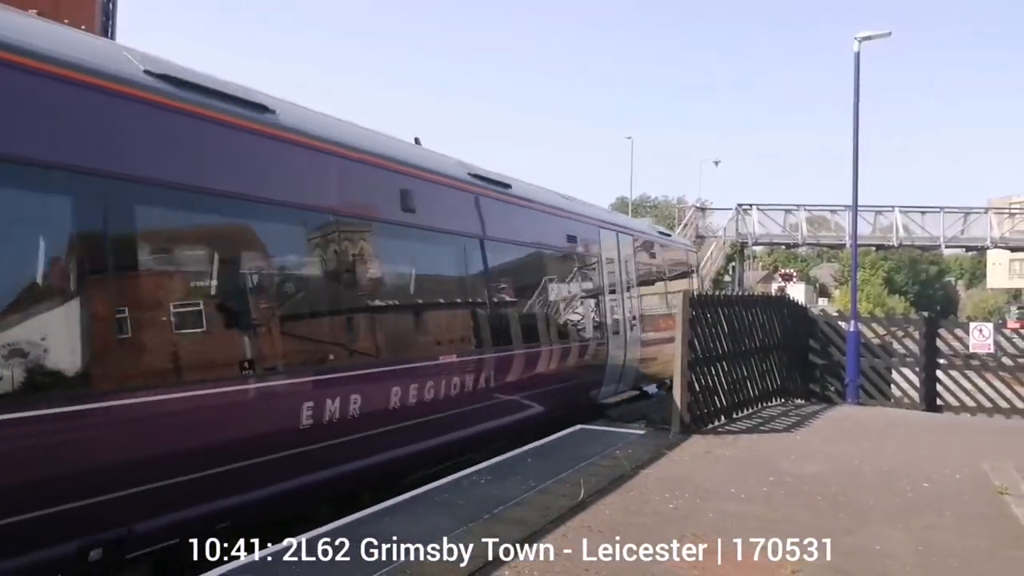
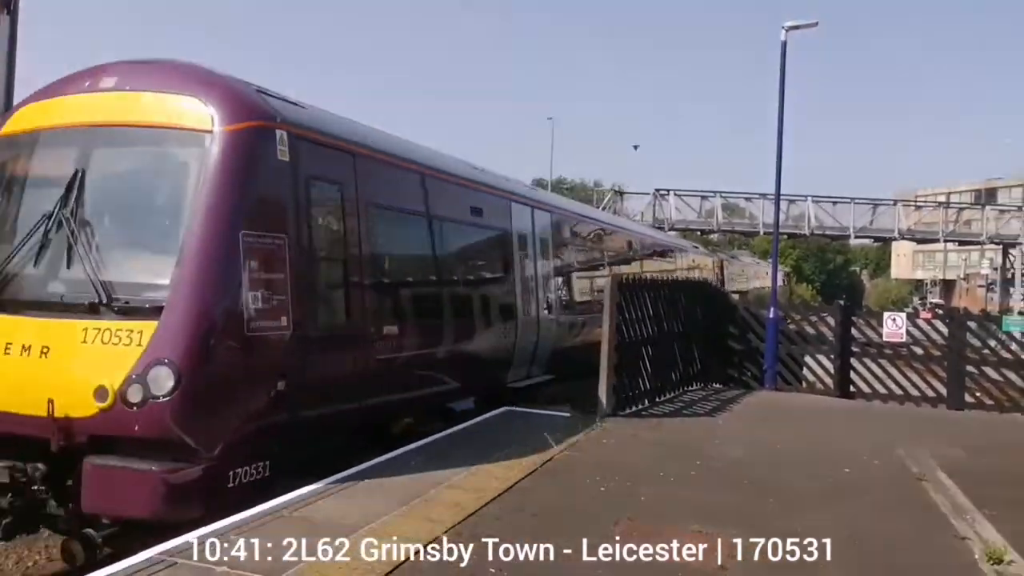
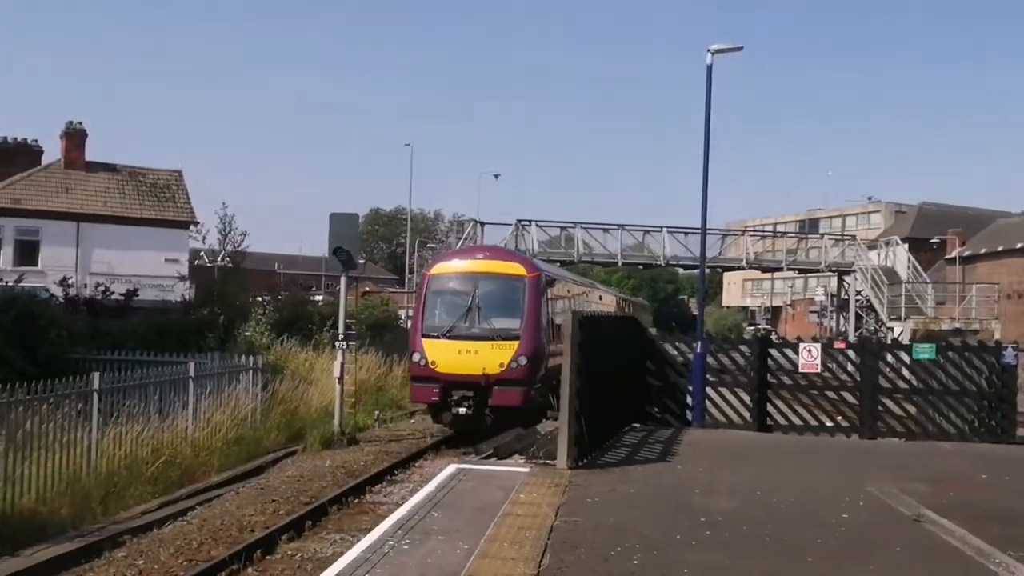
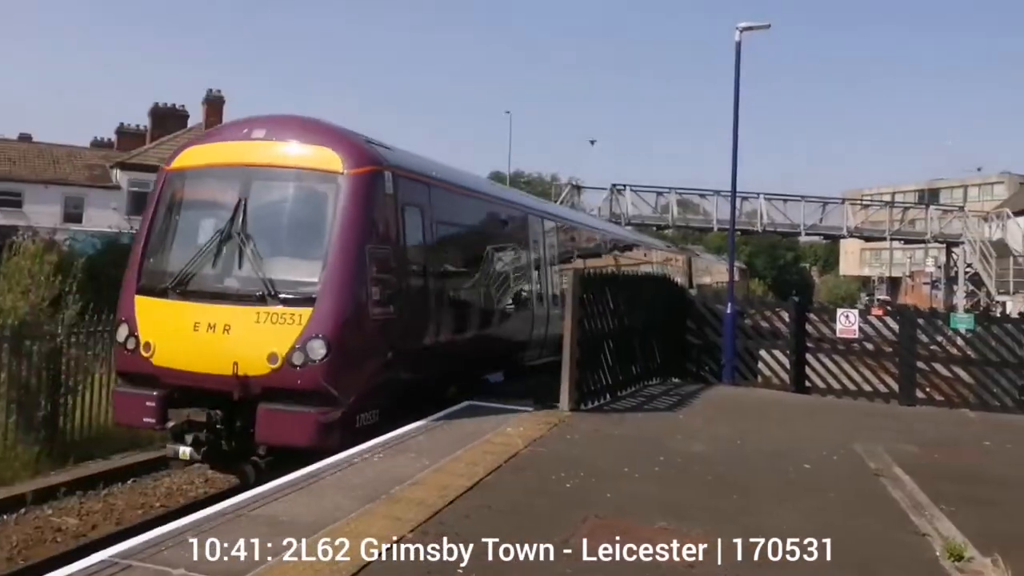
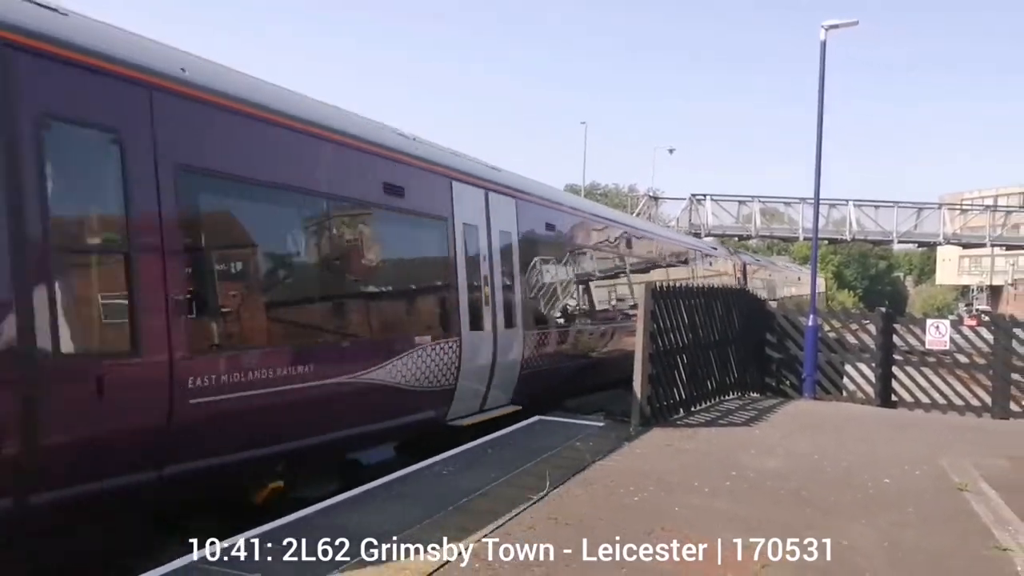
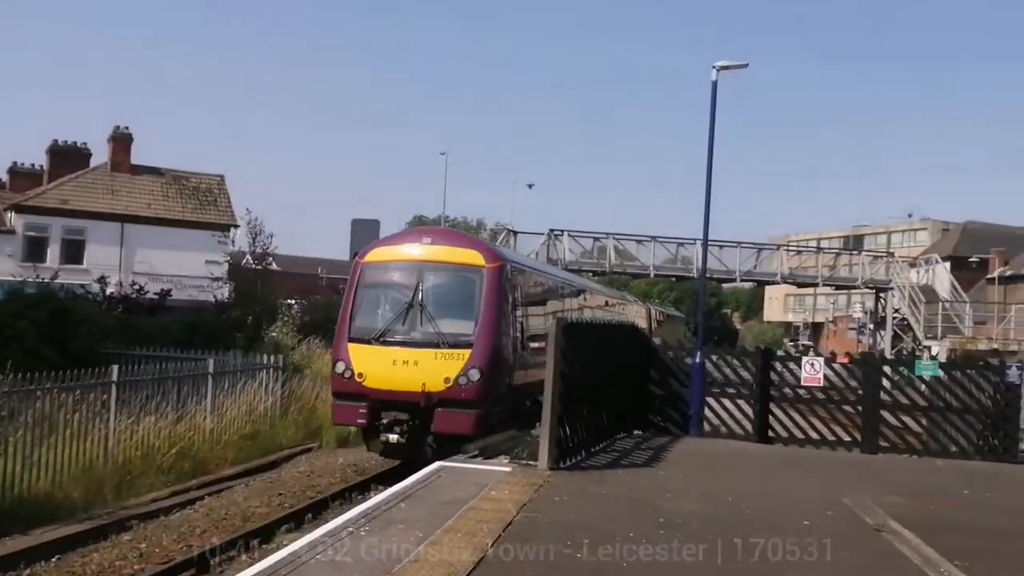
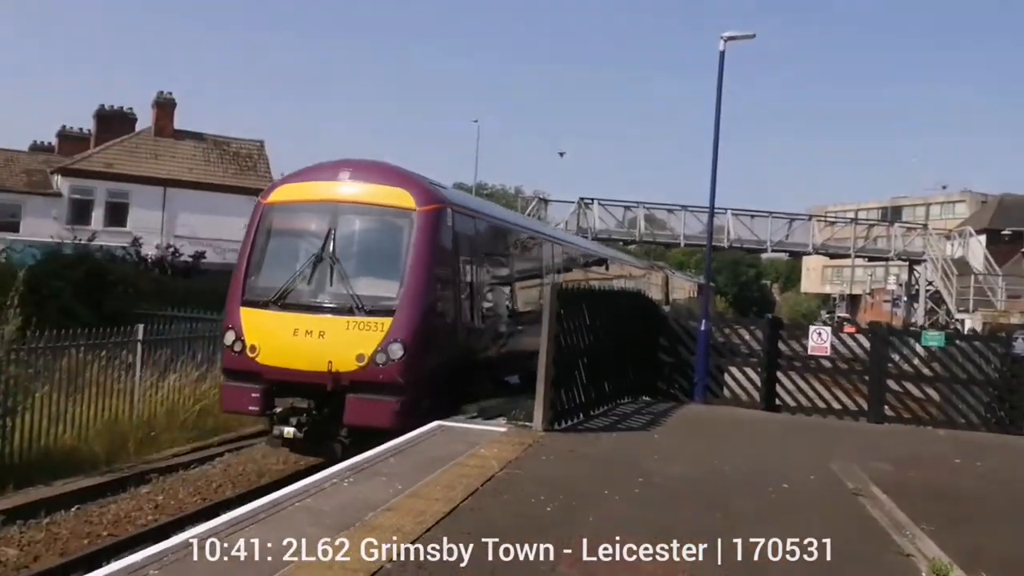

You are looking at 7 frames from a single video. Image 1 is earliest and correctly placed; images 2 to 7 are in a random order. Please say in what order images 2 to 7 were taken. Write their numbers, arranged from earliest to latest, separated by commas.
5, 2, 4, 7, 6, 3
